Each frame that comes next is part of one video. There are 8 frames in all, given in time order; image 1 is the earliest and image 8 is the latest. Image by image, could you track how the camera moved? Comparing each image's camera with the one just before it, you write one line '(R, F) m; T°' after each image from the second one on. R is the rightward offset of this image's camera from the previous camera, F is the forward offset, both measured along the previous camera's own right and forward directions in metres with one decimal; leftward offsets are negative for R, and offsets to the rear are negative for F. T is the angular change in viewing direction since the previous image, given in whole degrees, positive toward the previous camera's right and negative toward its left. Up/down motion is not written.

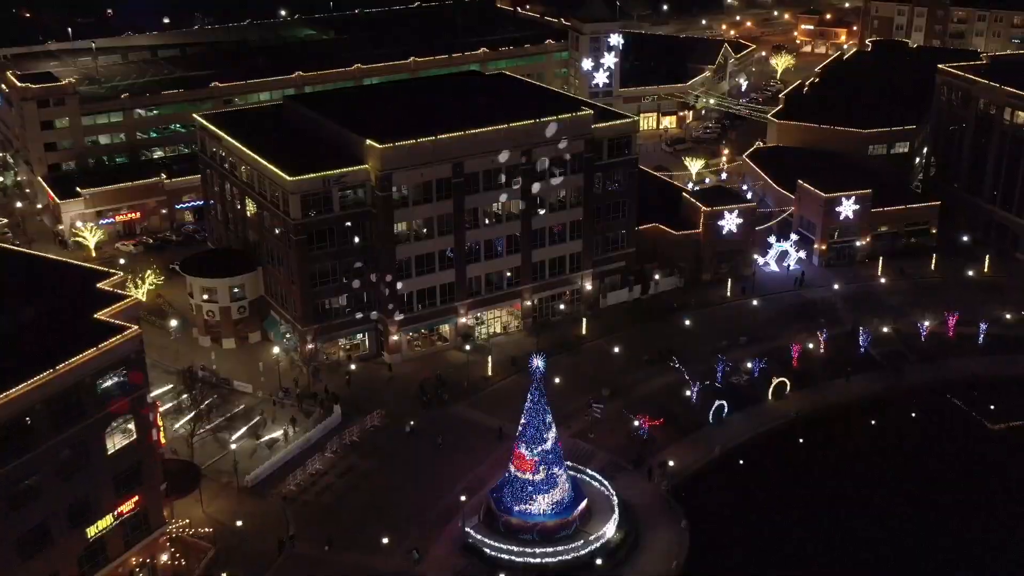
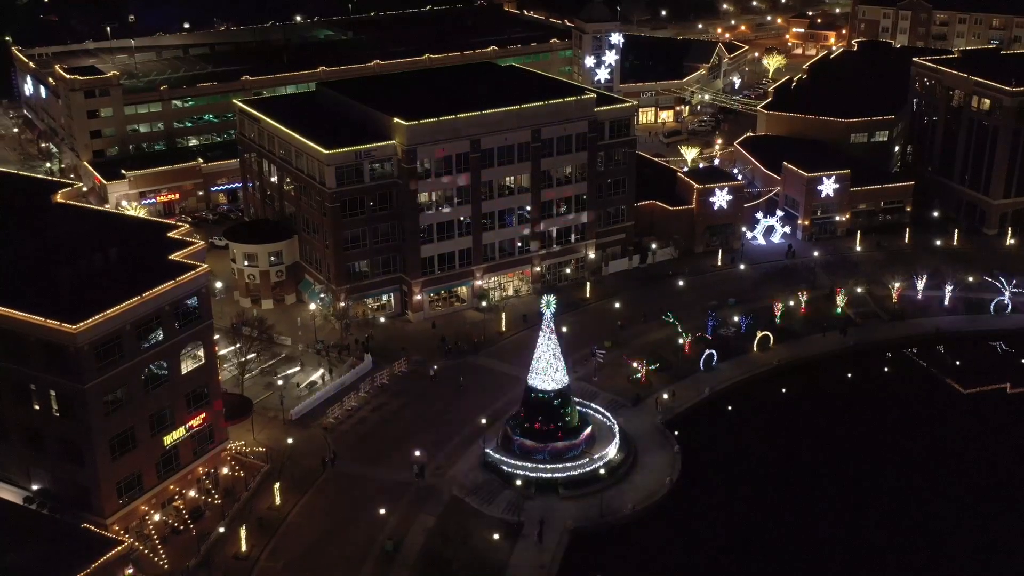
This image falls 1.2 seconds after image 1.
(-0.8, -9.2) m; 0°
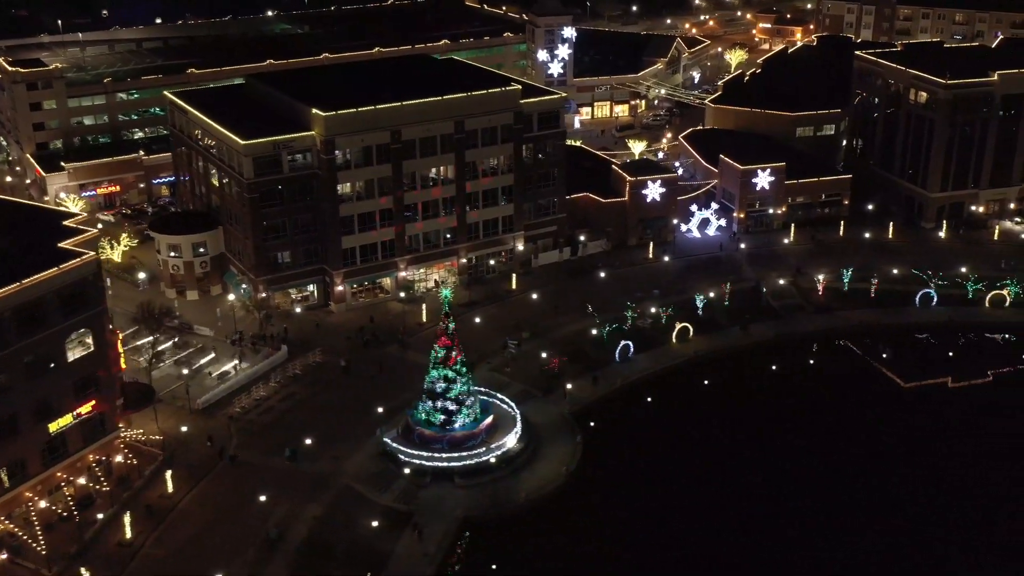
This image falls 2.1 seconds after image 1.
(+6.6, +0.1) m; 0°
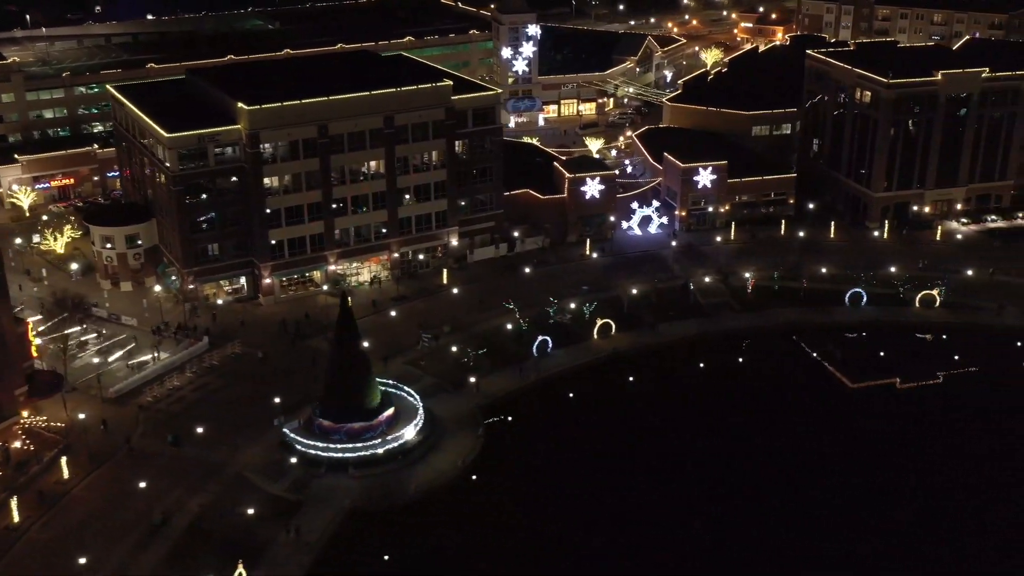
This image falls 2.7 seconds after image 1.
(+7.9, -0.4) m; -1°
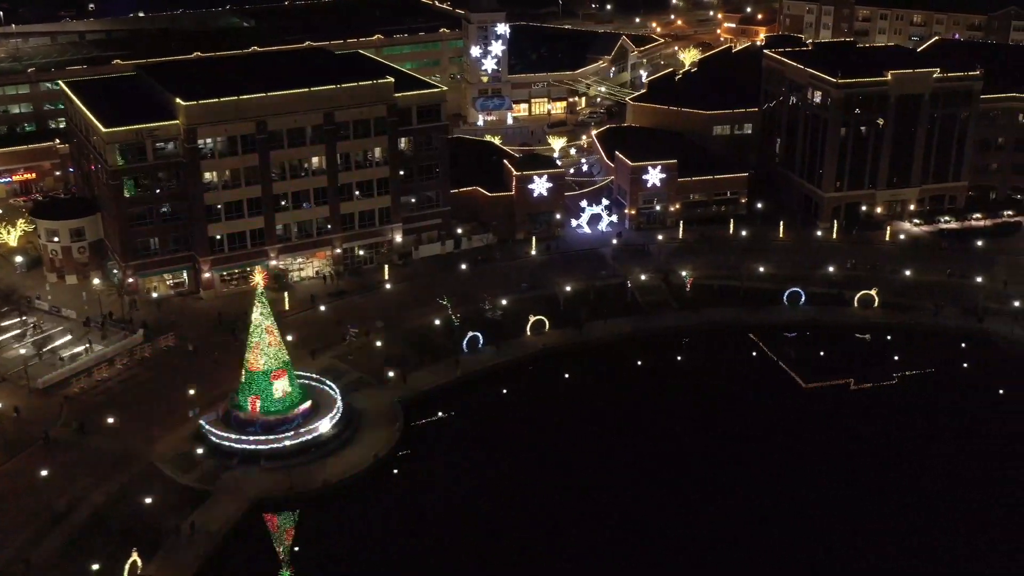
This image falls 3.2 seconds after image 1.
(+6.7, -0.4) m; -1°
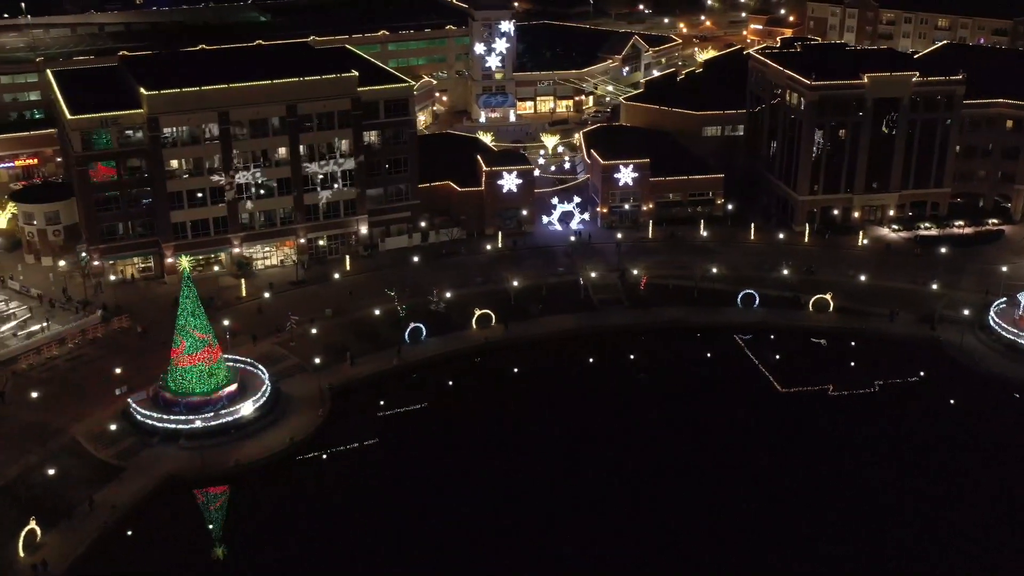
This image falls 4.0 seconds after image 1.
(+10.2, -0.6) m; -4°
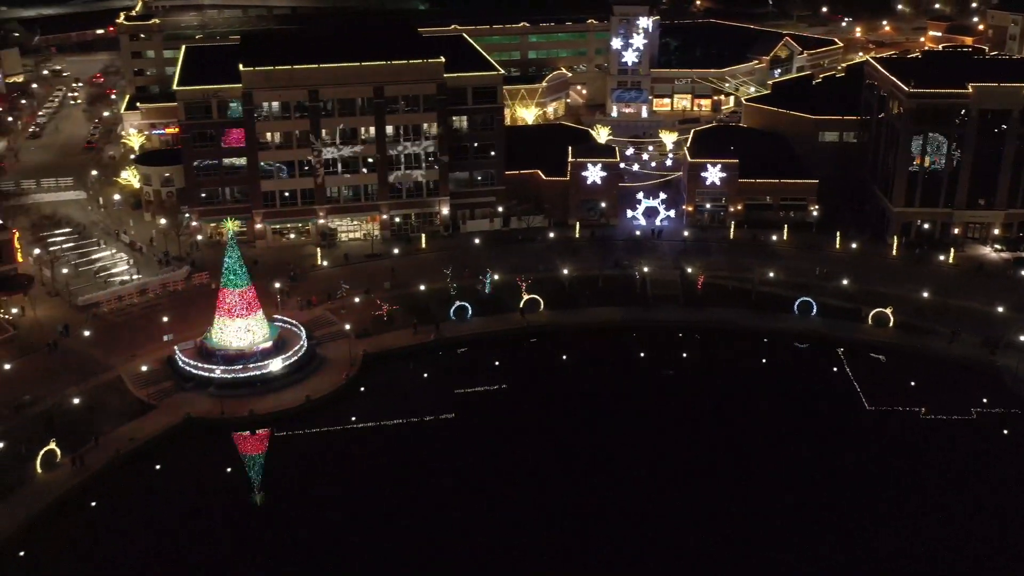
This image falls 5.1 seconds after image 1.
(+14.3, -0.7) m; -11°
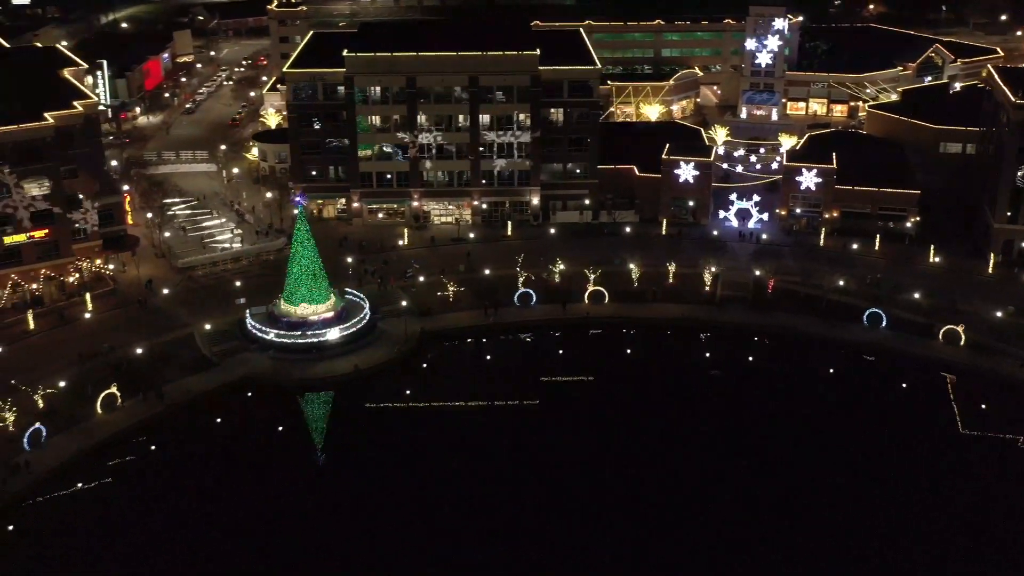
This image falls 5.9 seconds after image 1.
(+10.8, -1.0) m; -10°
